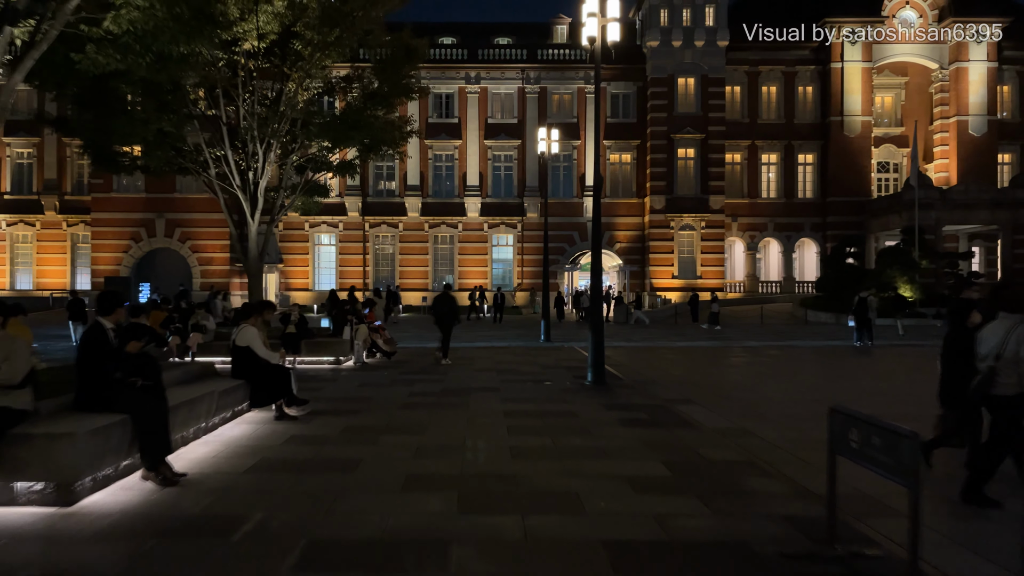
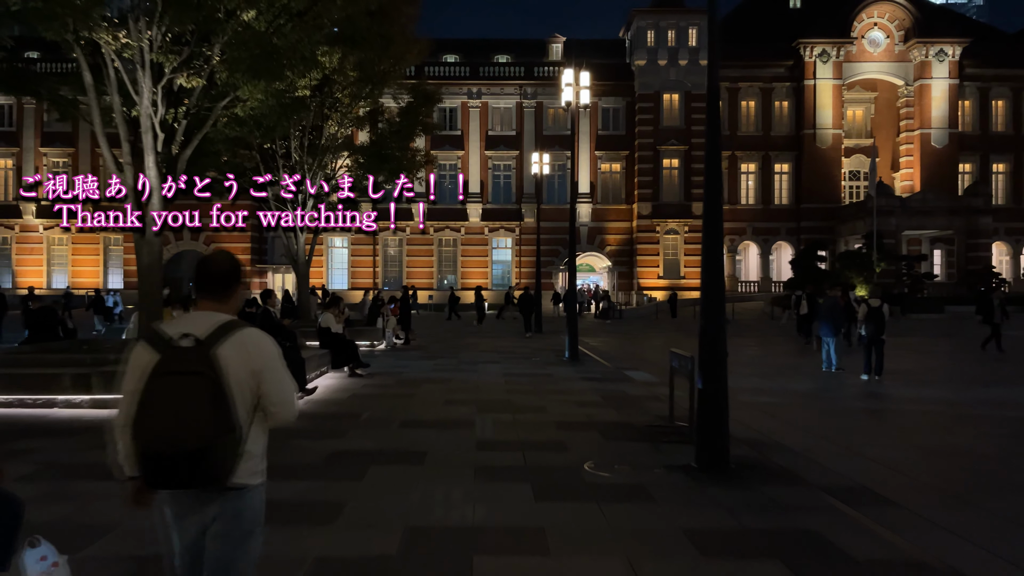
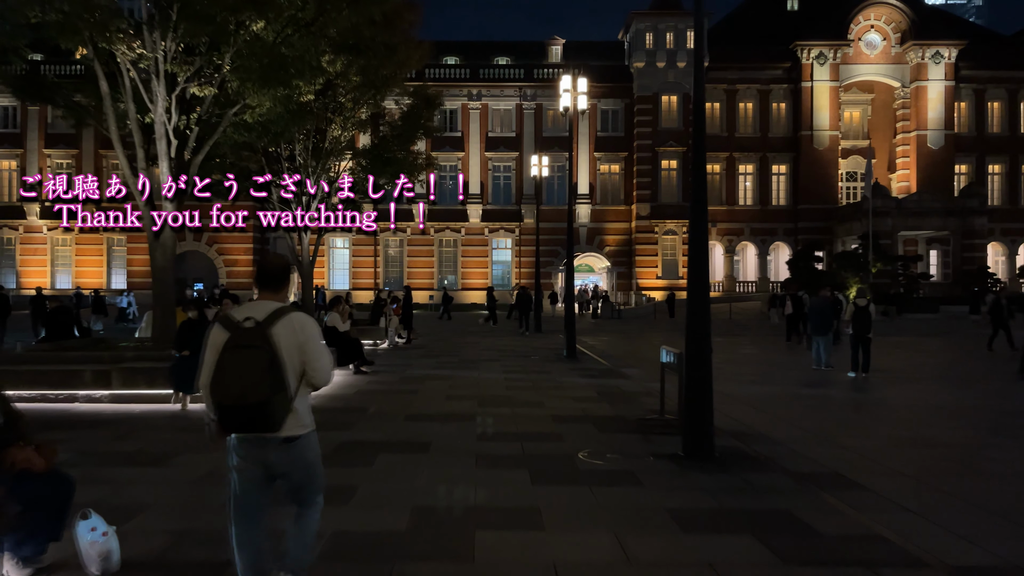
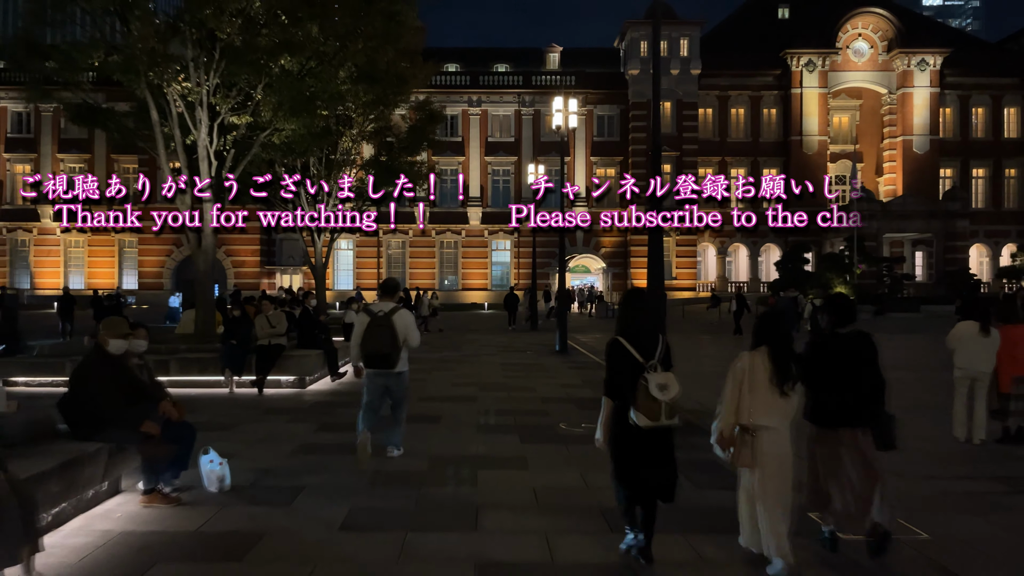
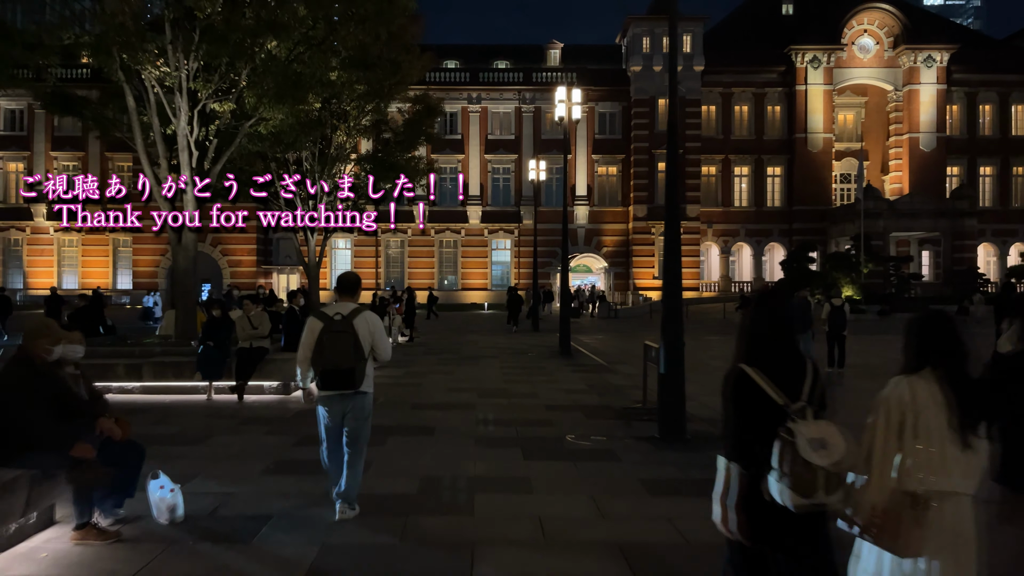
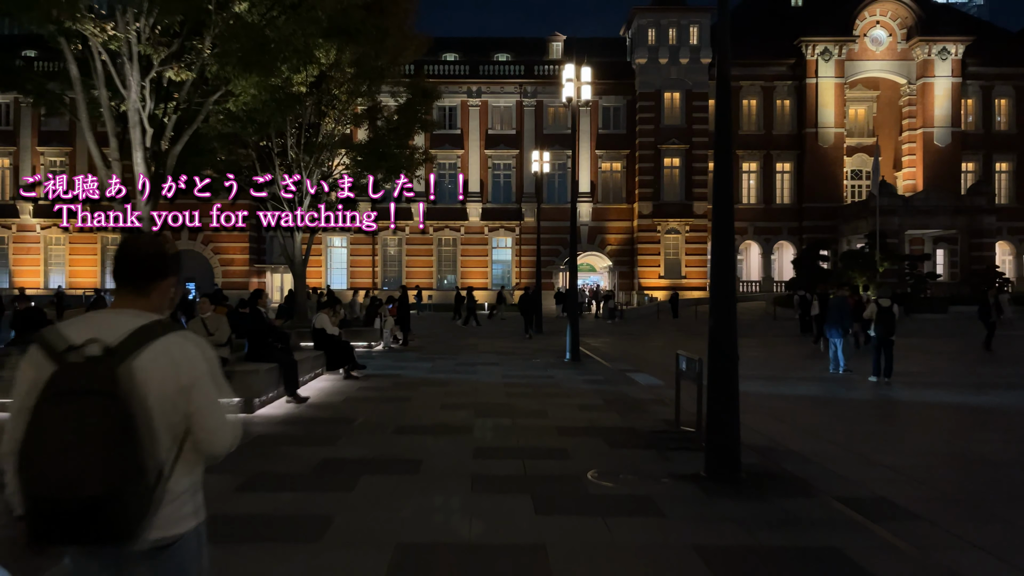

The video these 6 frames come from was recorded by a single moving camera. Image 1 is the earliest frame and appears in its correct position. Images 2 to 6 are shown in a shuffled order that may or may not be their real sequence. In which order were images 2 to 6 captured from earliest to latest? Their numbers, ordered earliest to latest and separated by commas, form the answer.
6, 2, 3, 5, 4
